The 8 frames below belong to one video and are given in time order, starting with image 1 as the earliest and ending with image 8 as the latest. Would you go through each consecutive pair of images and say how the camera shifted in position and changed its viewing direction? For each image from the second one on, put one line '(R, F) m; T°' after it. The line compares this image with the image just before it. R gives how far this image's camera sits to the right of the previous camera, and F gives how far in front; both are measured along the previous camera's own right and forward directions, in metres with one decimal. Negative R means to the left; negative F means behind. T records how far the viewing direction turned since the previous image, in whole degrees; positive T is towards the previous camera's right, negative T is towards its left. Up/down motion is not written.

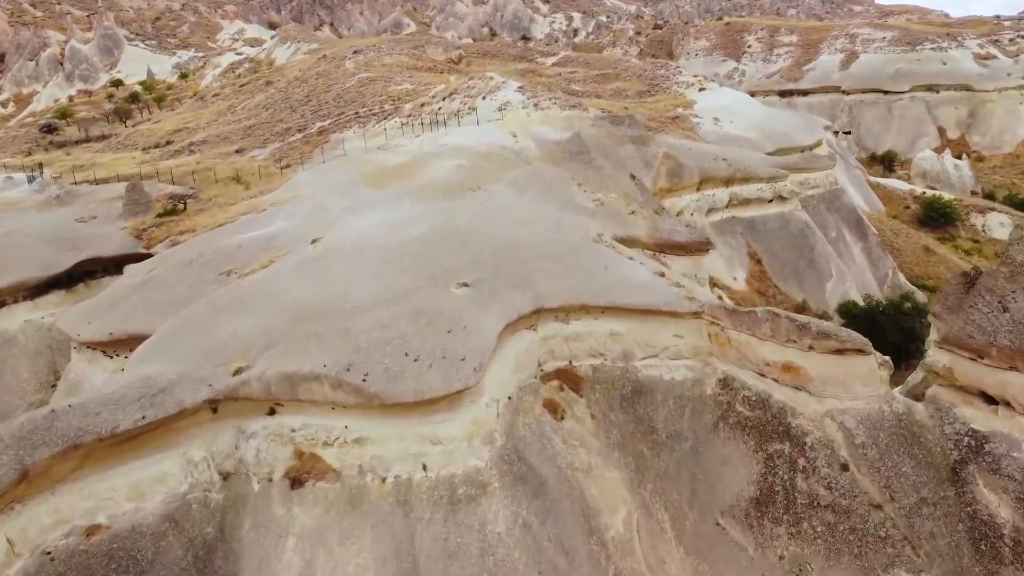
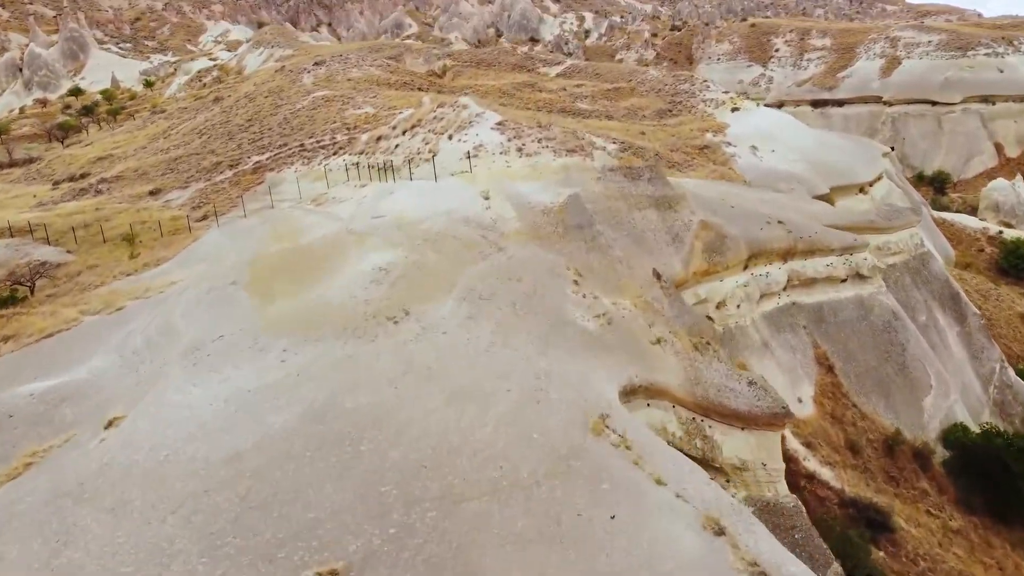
(+0.8, +6.2) m; -1°
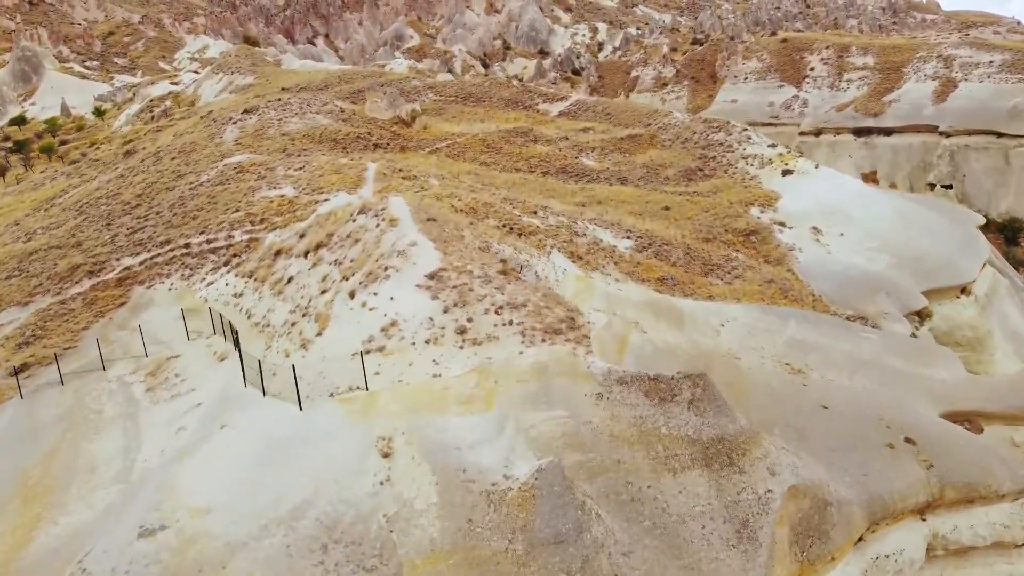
(+0.9, +6.8) m; -1°
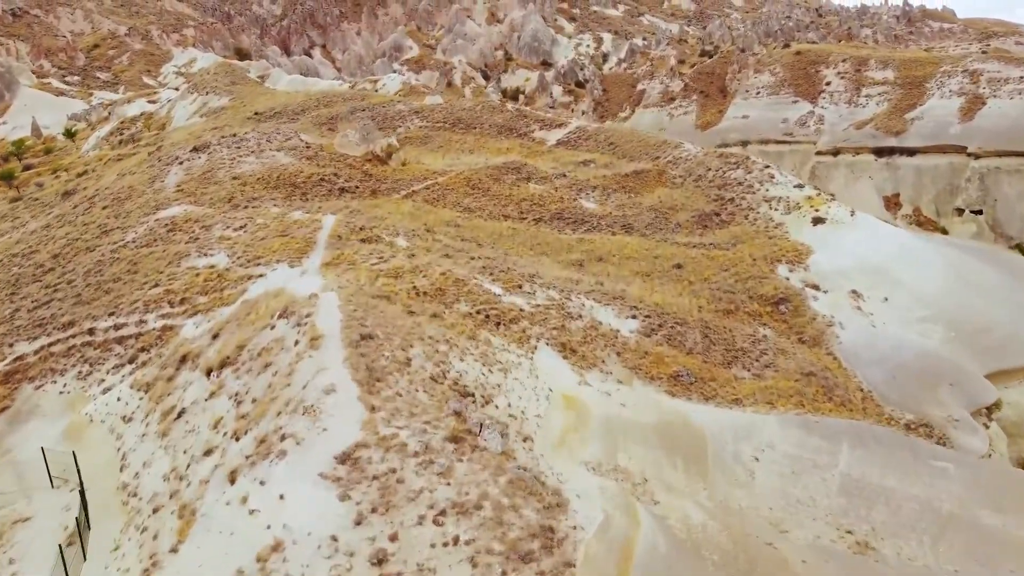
(+0.5, +3.1) m; 0°
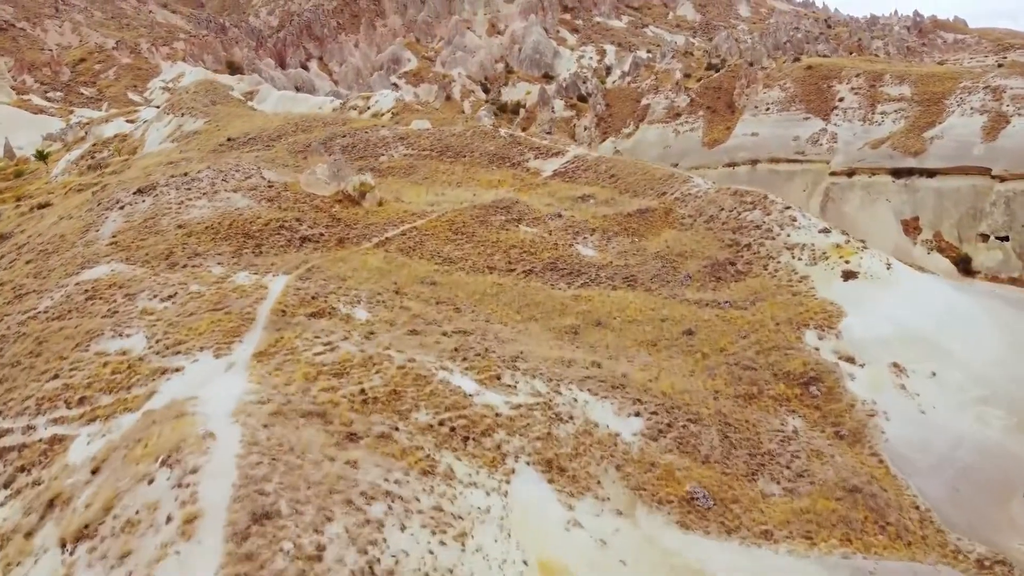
(+0.4, +2.5) m; 0°
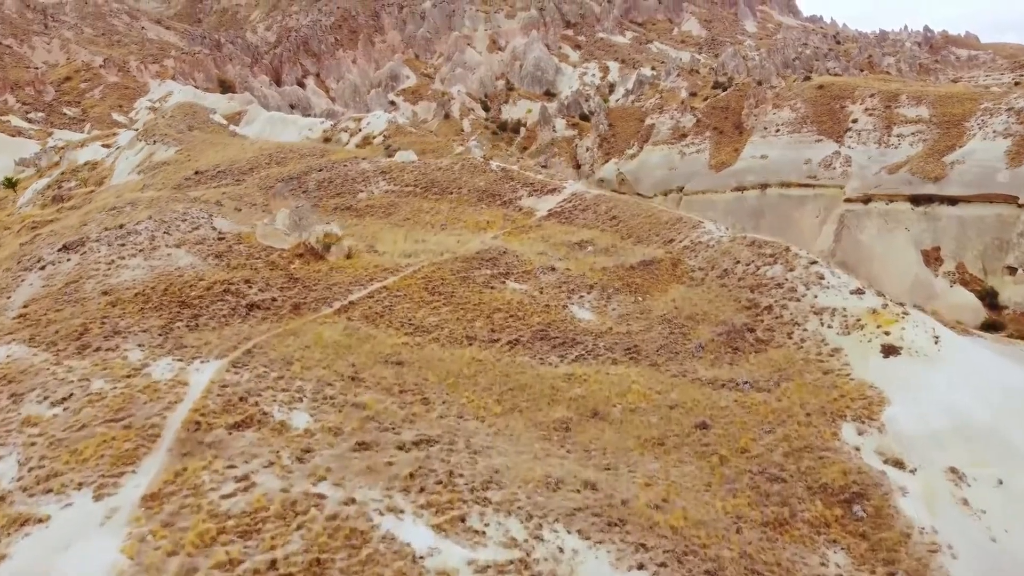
(+0.4, +2.5) m; 0°
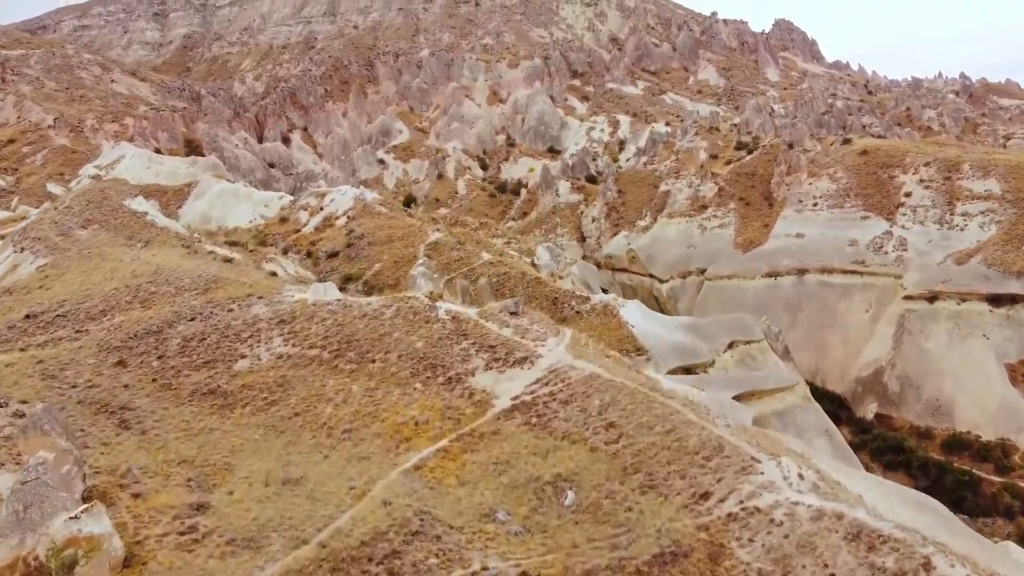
(+1.4, +8.1) m; -1°
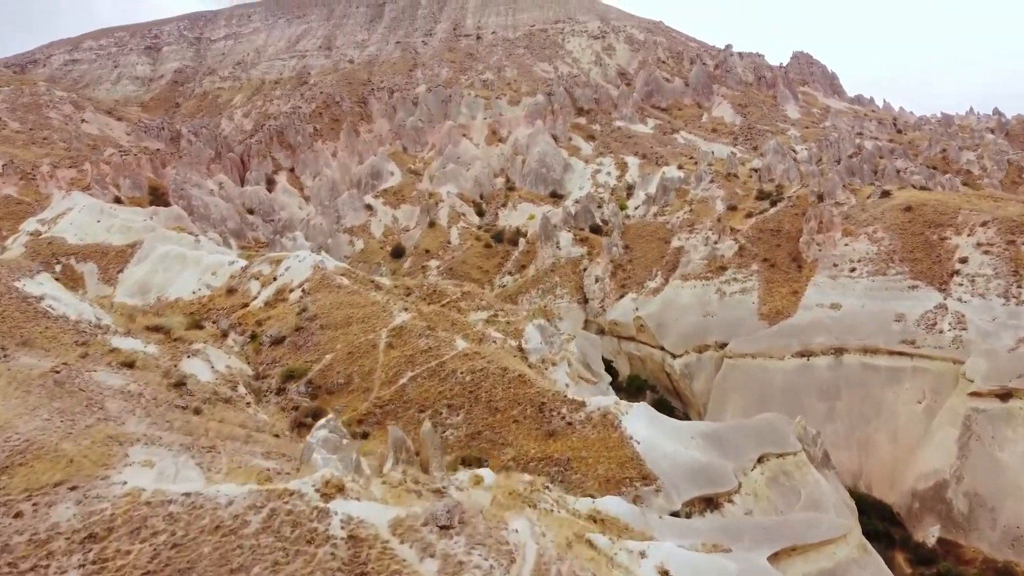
(+1.2, +6.4) m; -1°
